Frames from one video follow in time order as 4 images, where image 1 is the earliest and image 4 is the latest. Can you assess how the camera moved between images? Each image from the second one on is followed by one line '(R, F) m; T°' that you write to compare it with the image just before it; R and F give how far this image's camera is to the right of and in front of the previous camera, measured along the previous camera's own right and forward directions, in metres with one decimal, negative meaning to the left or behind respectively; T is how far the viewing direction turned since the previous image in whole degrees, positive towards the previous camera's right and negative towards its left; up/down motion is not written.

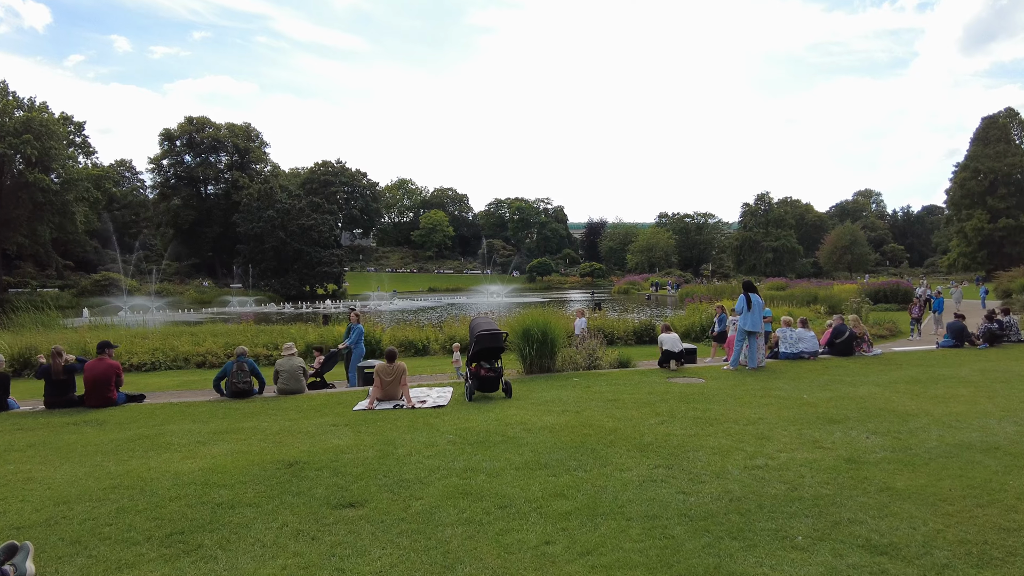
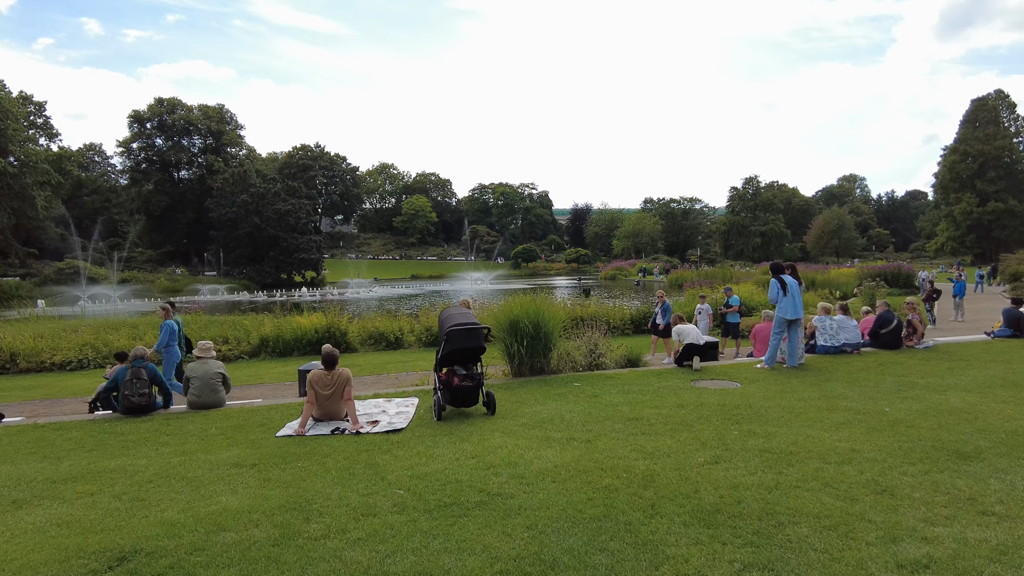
(0.0, +2.3) m; +1°
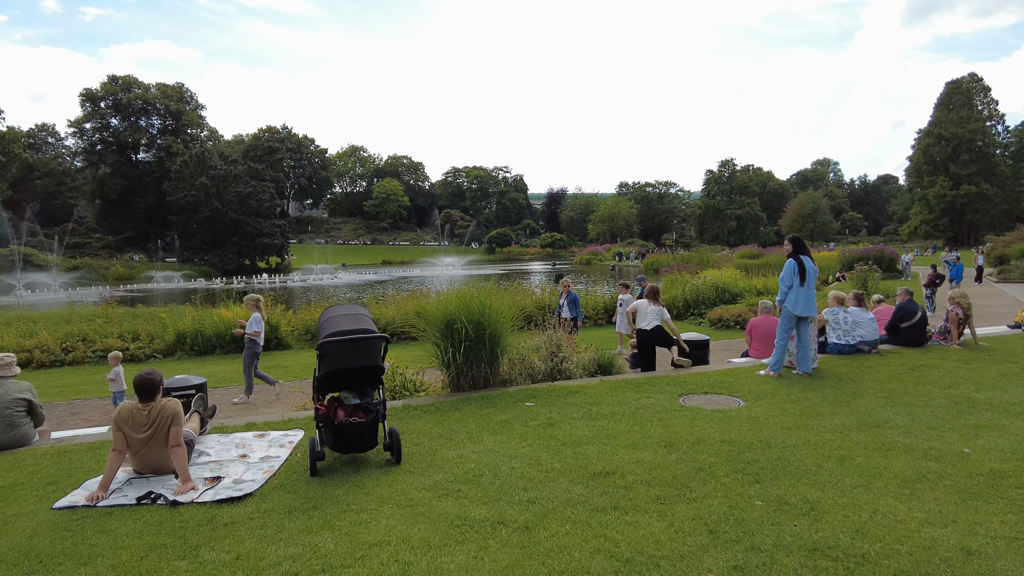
(+0.5, +2.1) m; +2°
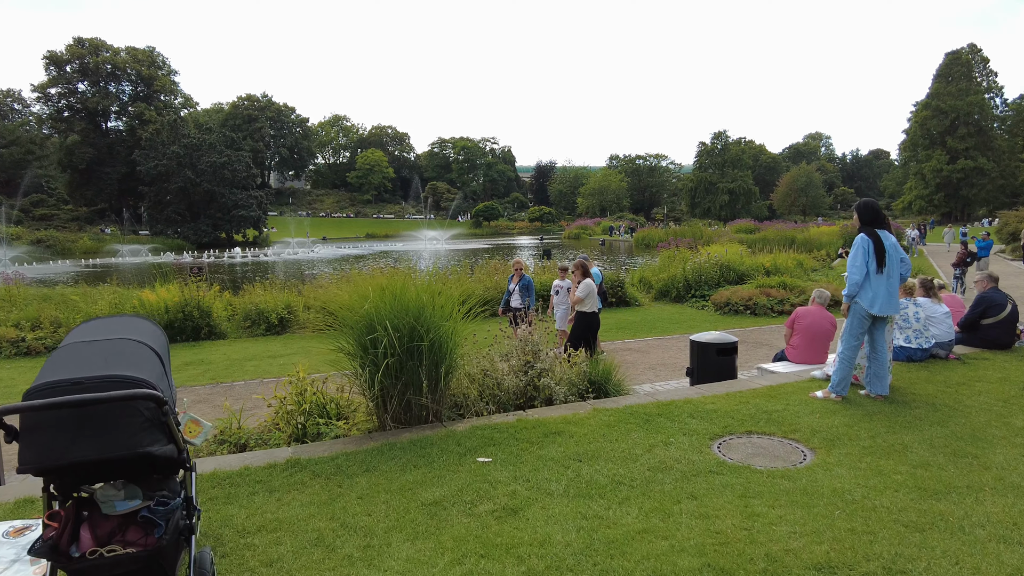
(+0.3, +2.2) m; +1°
